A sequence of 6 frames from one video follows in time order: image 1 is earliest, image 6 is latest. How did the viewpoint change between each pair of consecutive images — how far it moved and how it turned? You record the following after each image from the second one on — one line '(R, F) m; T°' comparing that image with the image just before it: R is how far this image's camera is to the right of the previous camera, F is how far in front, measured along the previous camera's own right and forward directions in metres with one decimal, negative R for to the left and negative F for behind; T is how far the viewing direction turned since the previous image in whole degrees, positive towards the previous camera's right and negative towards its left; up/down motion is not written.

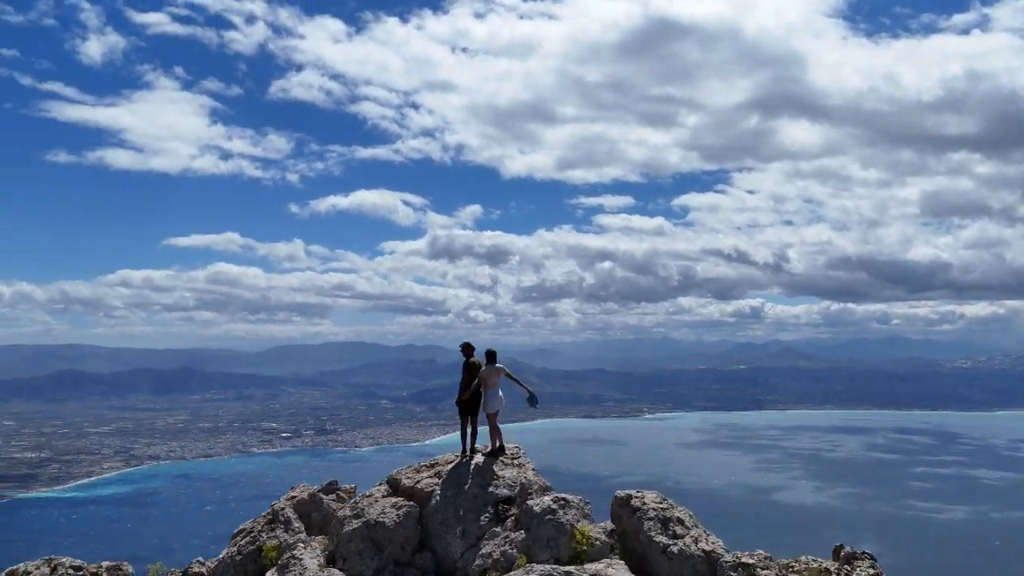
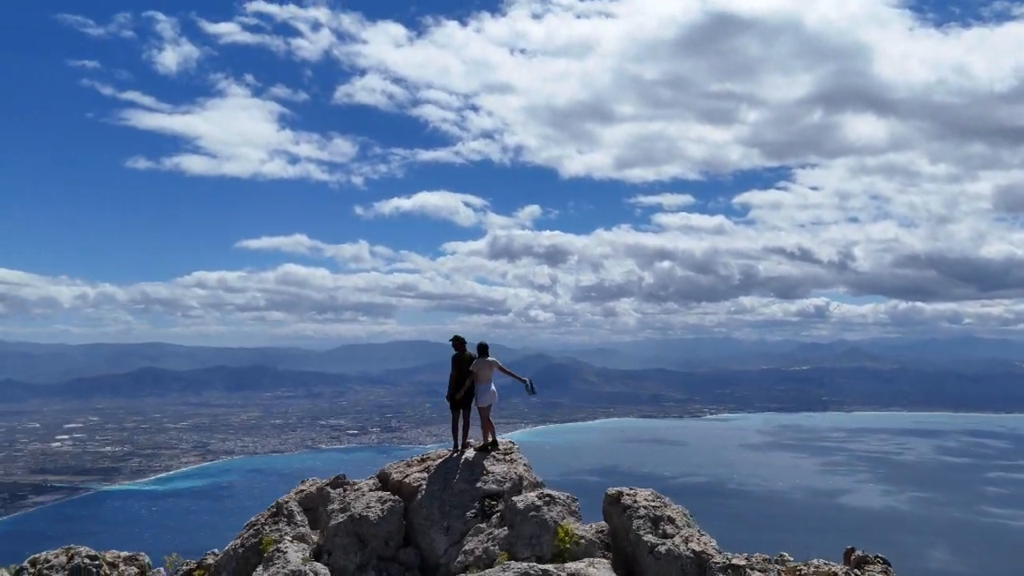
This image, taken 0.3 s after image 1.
(+3.2, -3.1) m; -5°
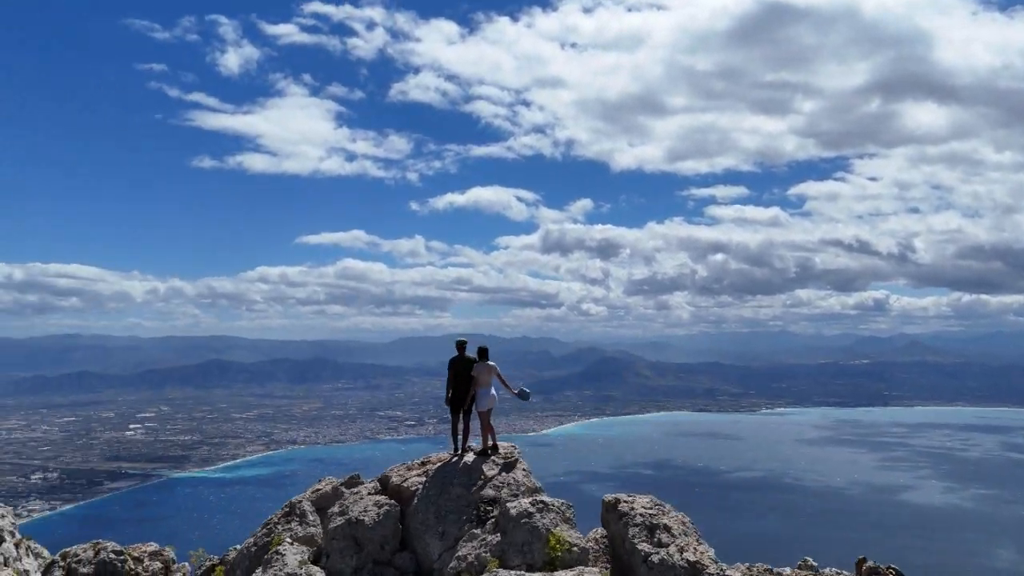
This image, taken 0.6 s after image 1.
(+3.0, -3.2) m; -4°
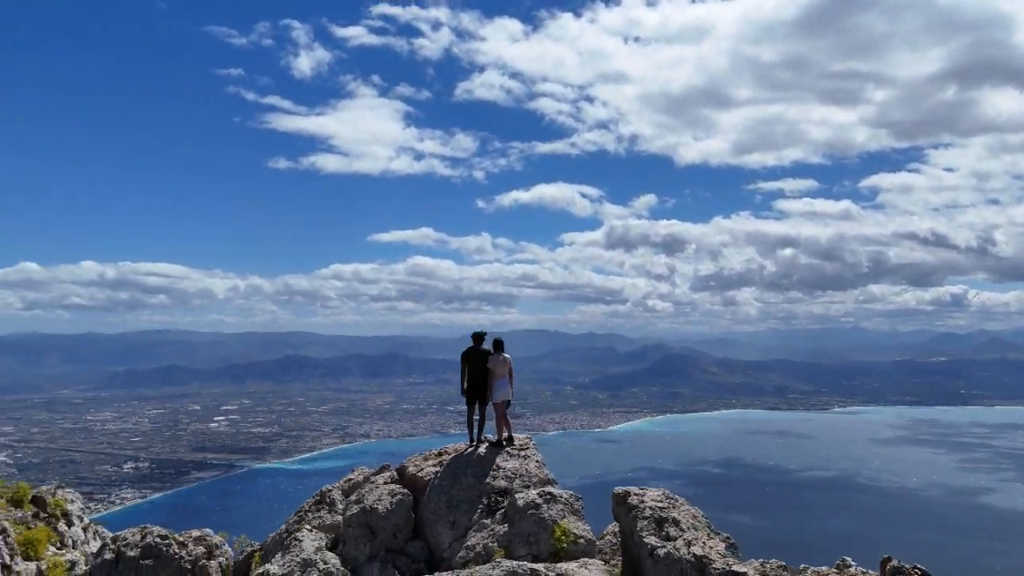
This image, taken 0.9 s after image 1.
(+3.4, -4.0) m; -5°
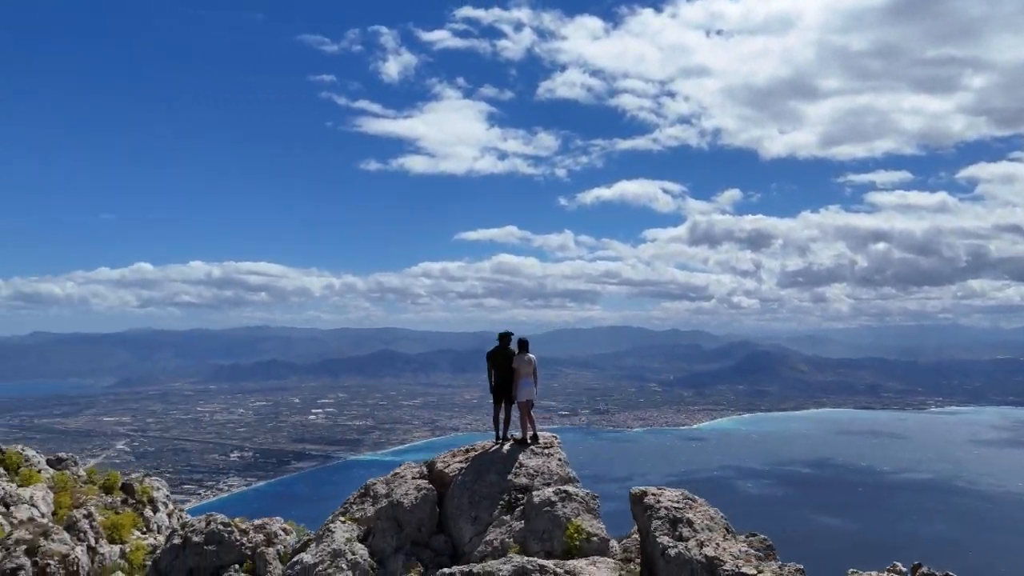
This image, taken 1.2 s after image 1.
(+4.6, -6.0) m; -7°
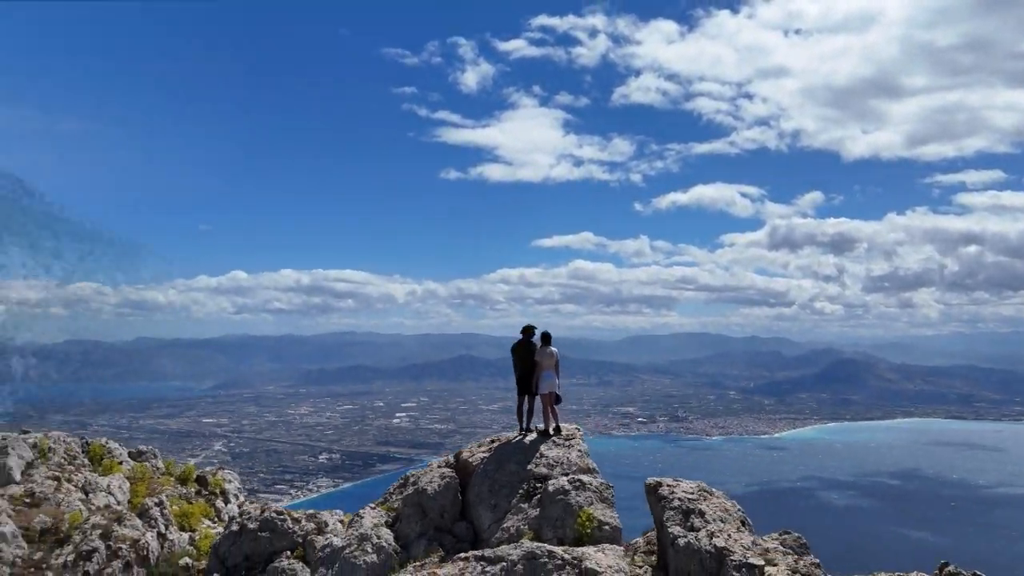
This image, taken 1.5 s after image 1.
(+4.4, -6.7) m; -6°
